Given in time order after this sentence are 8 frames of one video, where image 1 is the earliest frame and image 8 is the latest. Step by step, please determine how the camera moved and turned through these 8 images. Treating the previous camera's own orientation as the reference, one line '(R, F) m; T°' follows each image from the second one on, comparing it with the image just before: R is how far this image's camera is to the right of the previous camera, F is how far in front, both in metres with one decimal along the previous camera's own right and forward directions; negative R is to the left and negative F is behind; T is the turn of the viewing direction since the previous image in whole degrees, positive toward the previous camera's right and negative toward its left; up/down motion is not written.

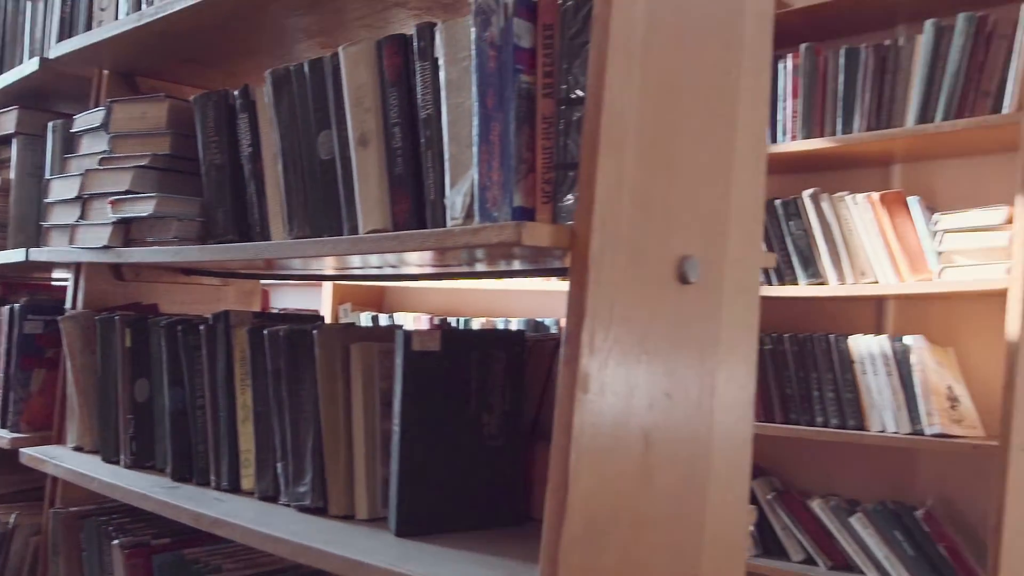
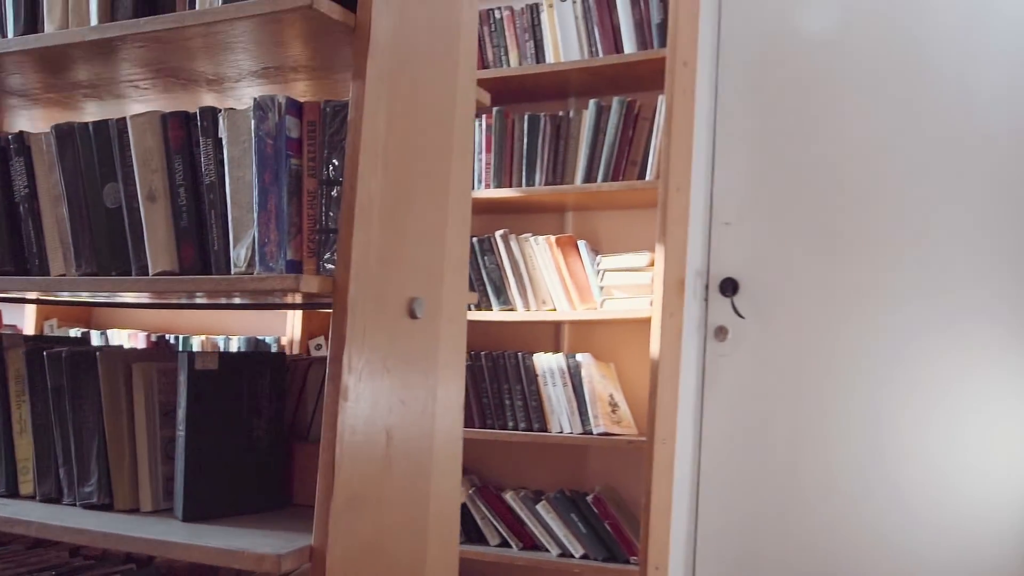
(-0.1, -0.3) m; +18°
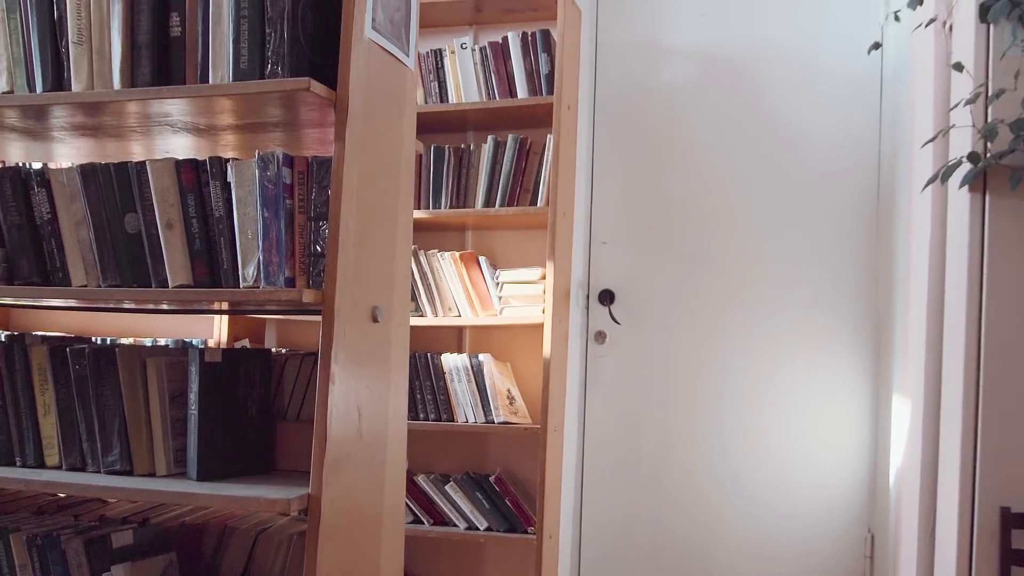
(-0.1, -0.3) m; +8°
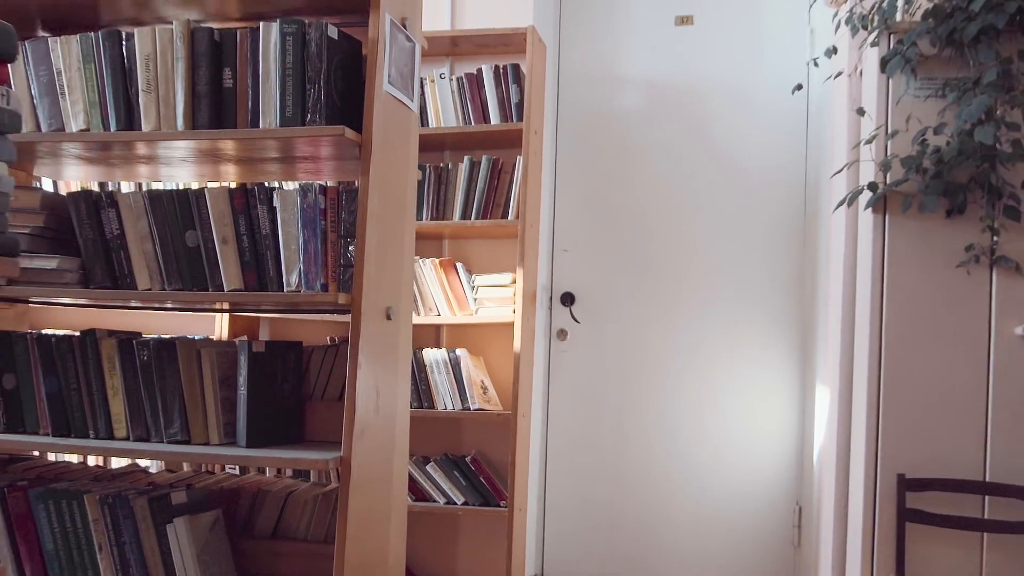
(-0.1, -0.3) m; +3°
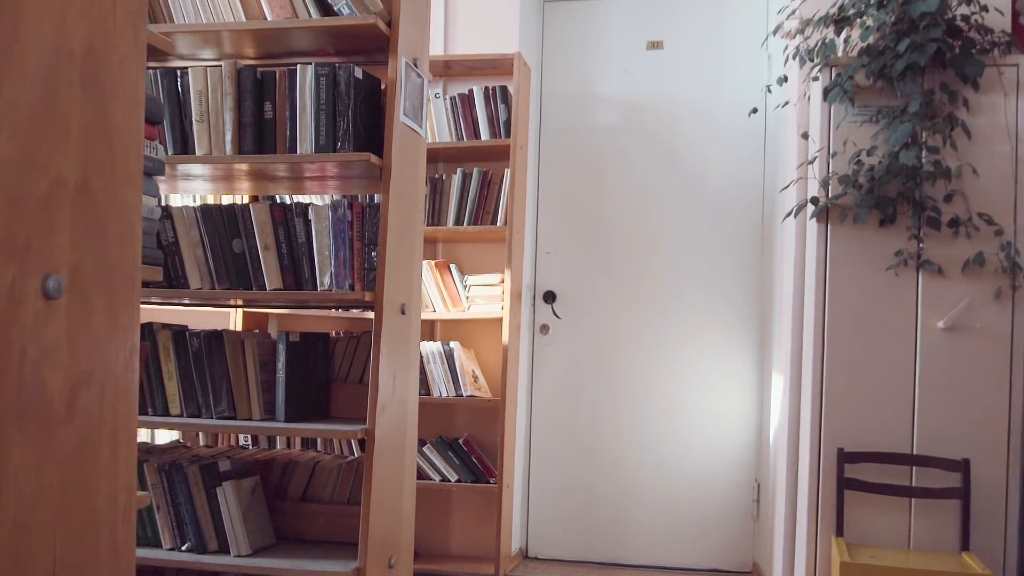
(0.0, -0.3) m; +2°
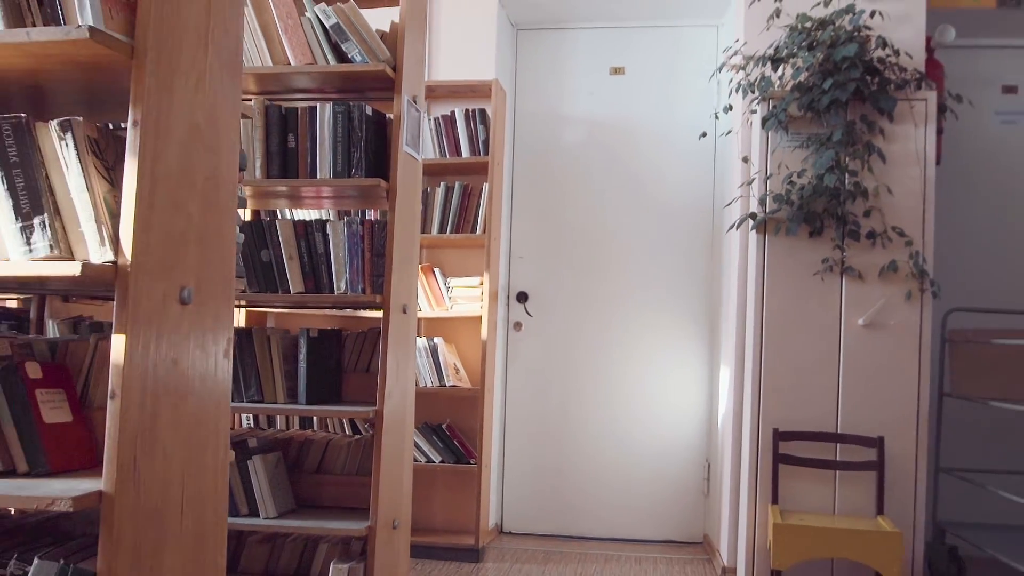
(-0.1, -0.4) m; +2°
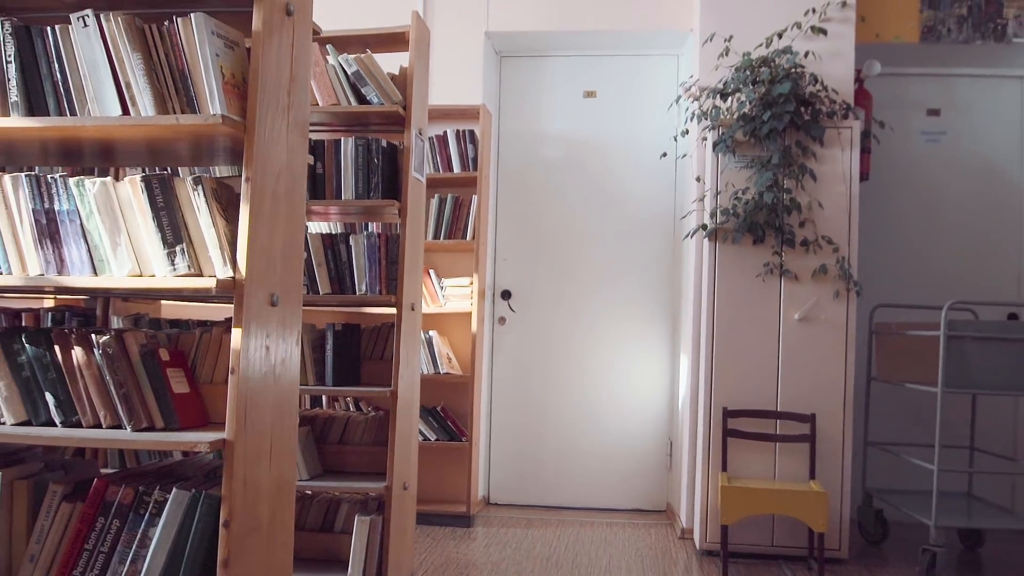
(0.0, -0.5) m; +2°
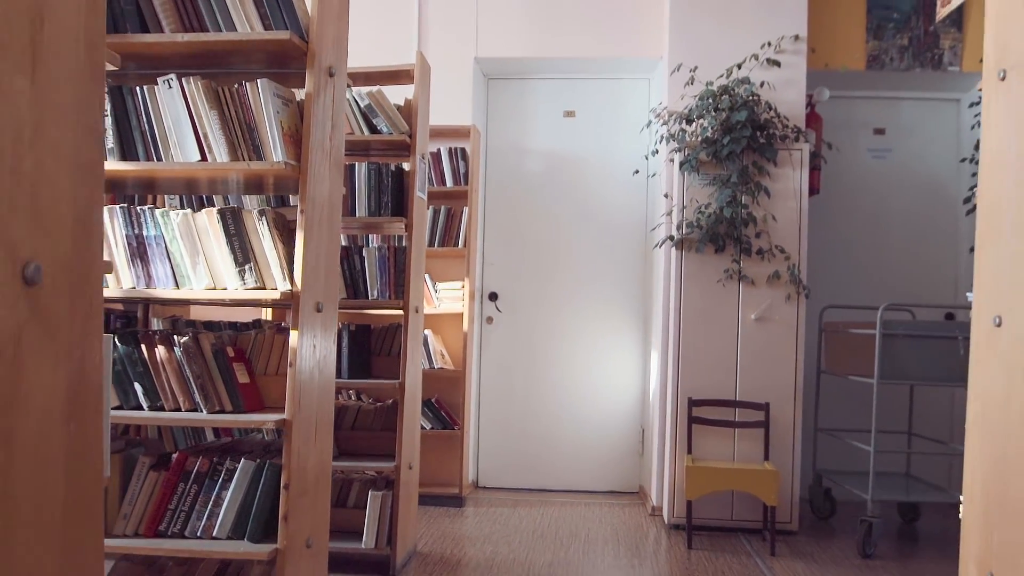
(-0.1, -0.4) m; +1°
